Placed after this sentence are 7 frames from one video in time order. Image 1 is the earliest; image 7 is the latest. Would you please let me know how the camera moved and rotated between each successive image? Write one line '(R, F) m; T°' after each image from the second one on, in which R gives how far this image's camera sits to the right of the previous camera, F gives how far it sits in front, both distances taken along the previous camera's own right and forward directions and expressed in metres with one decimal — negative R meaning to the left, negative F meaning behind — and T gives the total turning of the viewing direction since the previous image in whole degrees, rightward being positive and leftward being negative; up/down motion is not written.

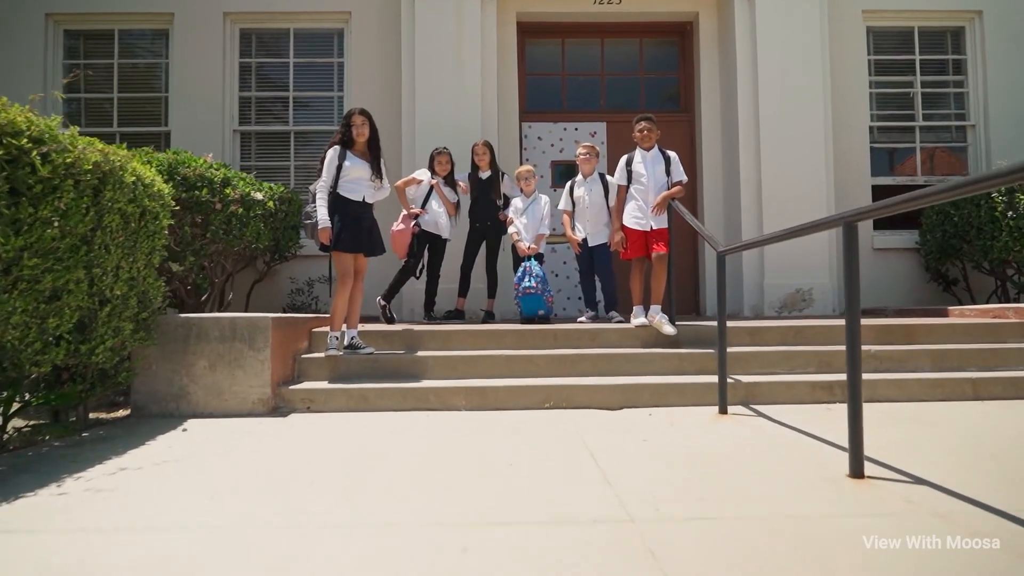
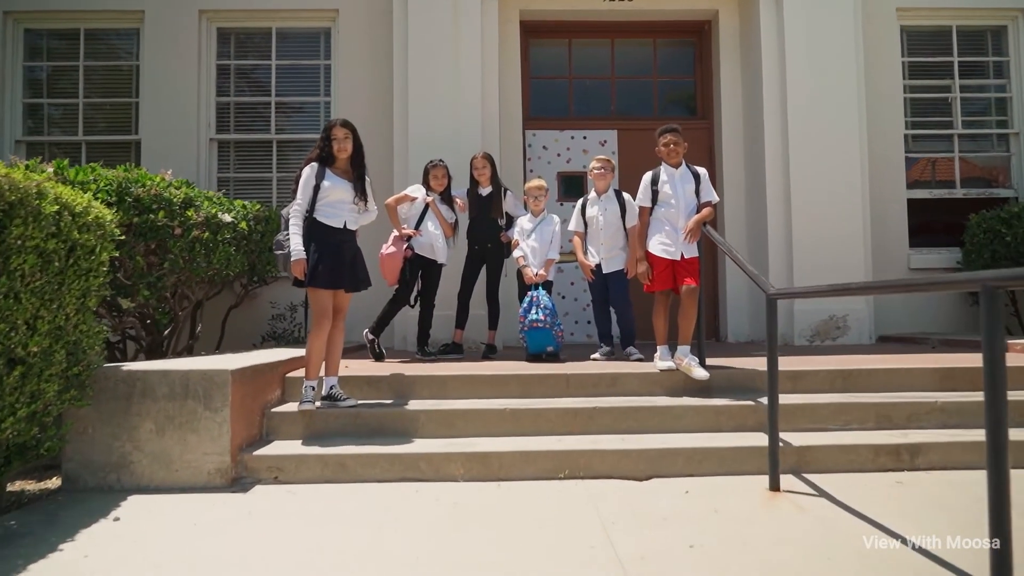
(0.0, +0.7) m; 0°
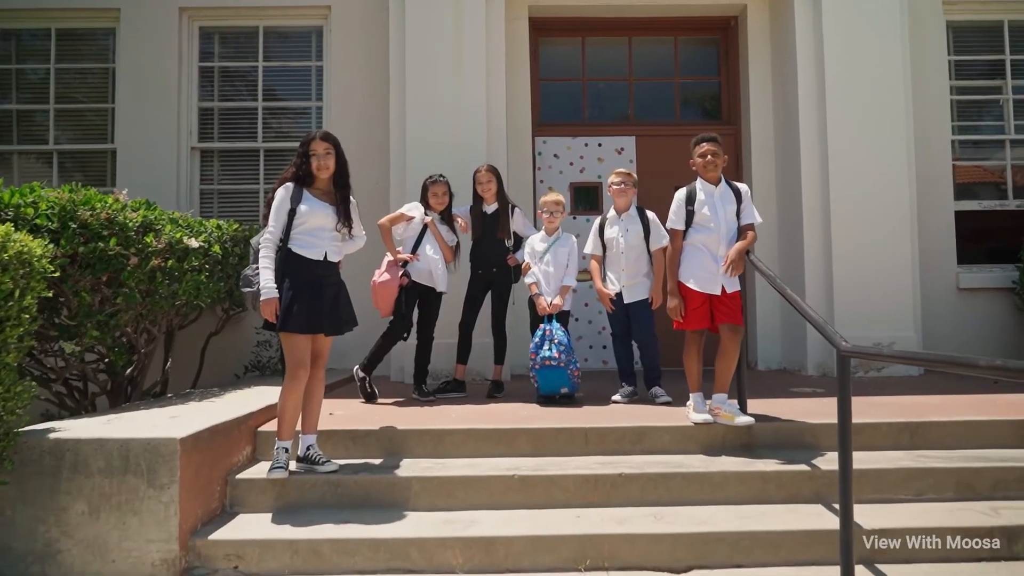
(0.0, +0.7) m; -1°
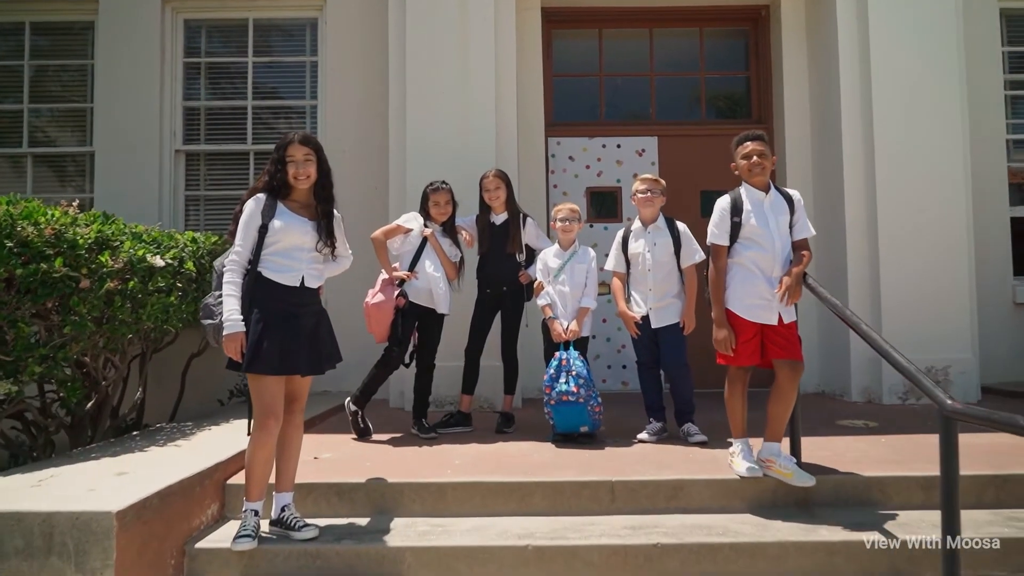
(0.0, +0.6) m; -1°
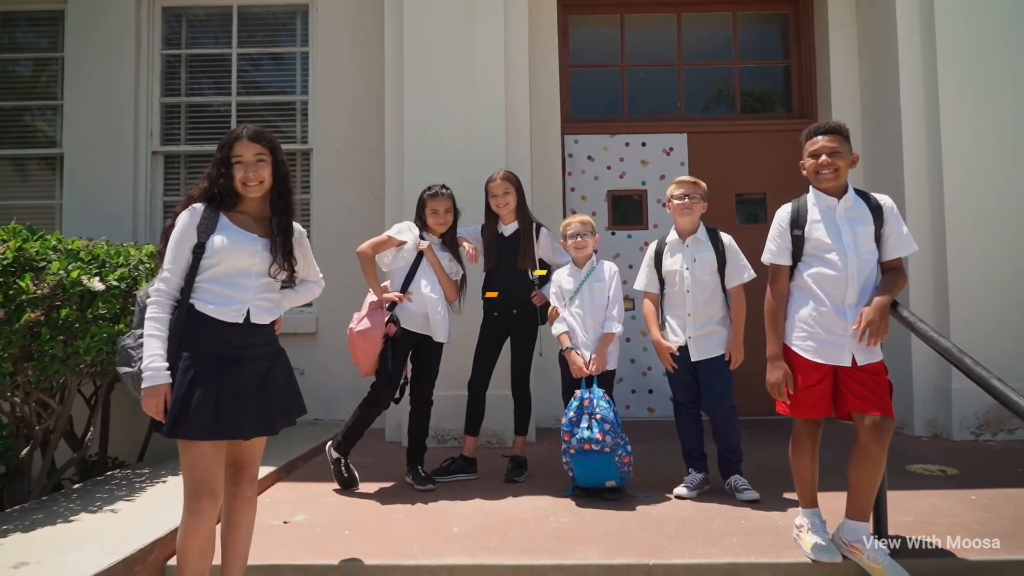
(0.0, +0.7) m; -1°
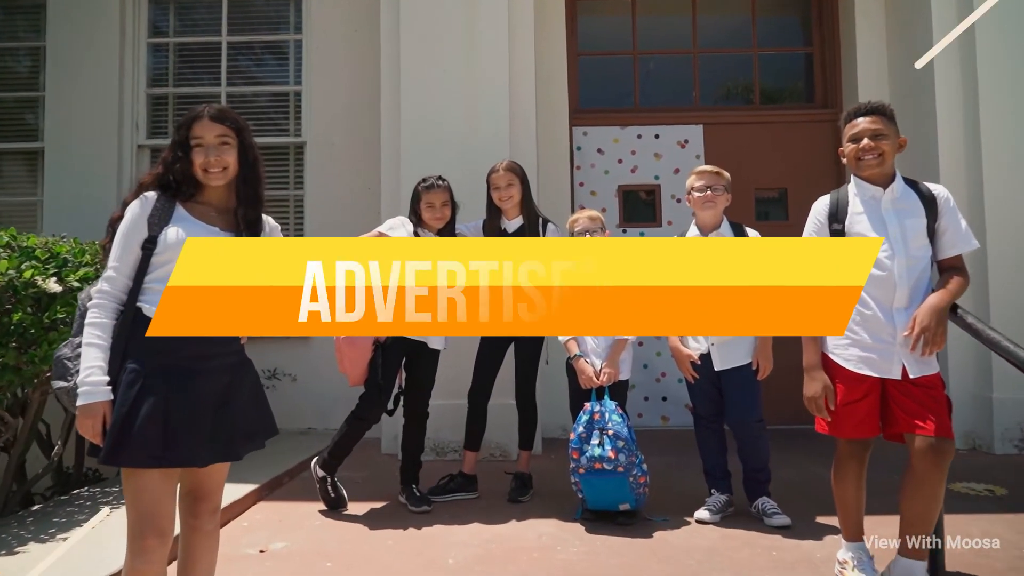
(0.0, +0.3) m; -1°
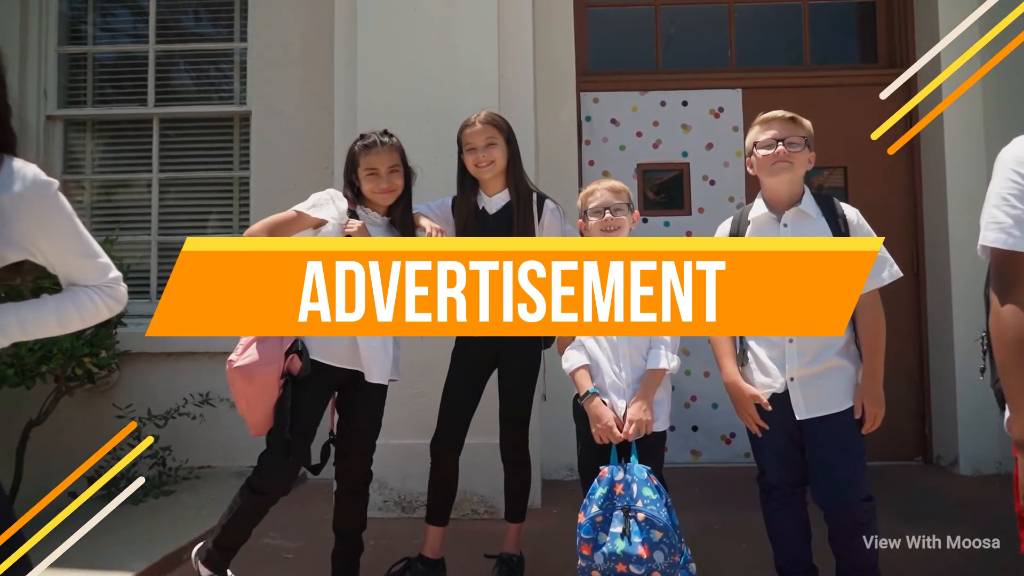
(+0.1, +1.1) m; -1°
